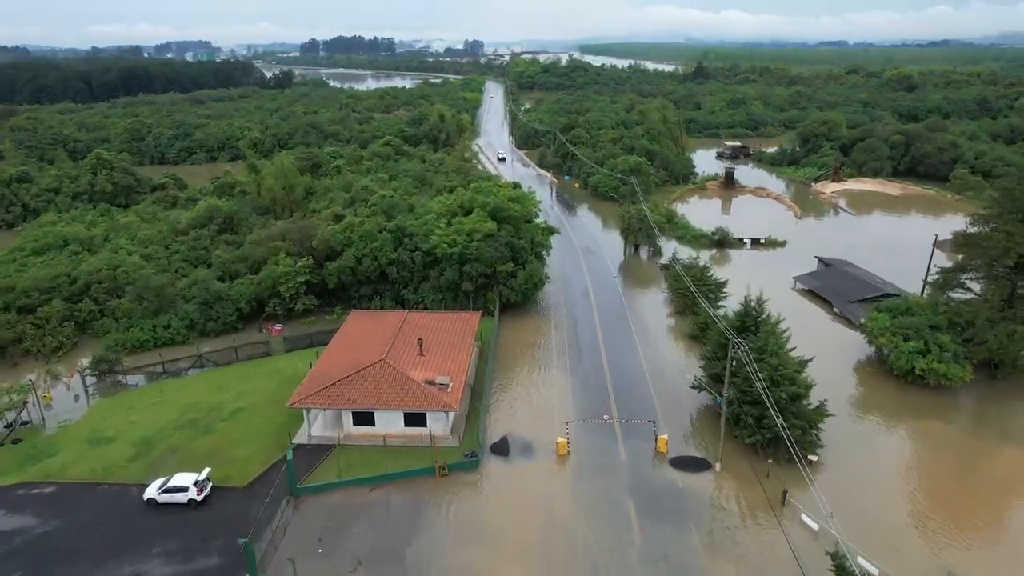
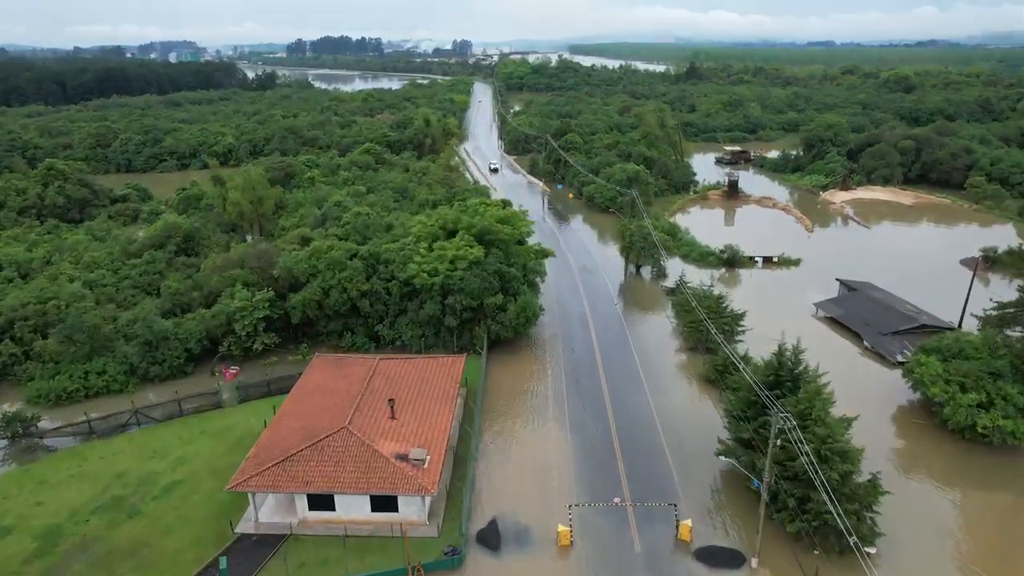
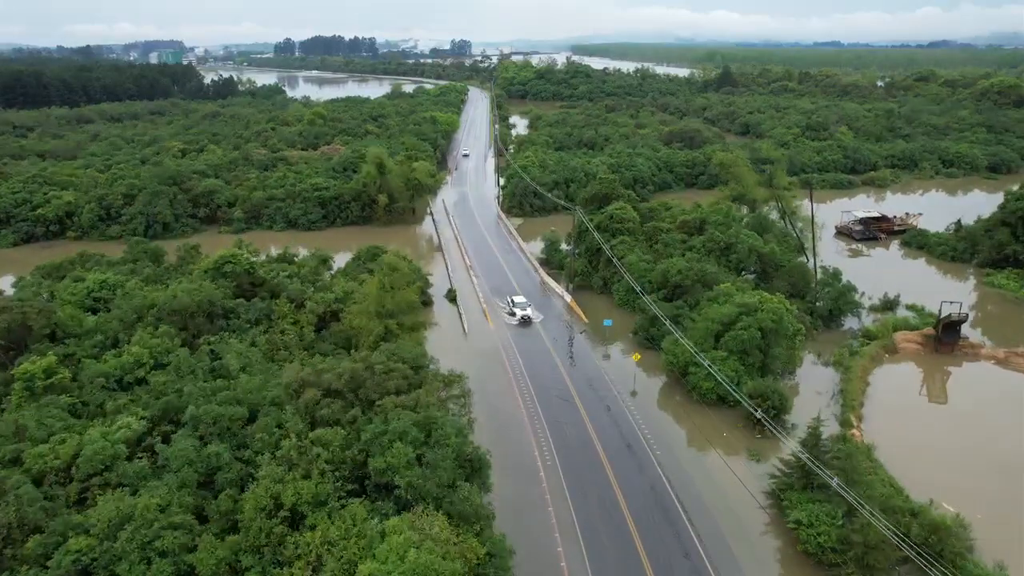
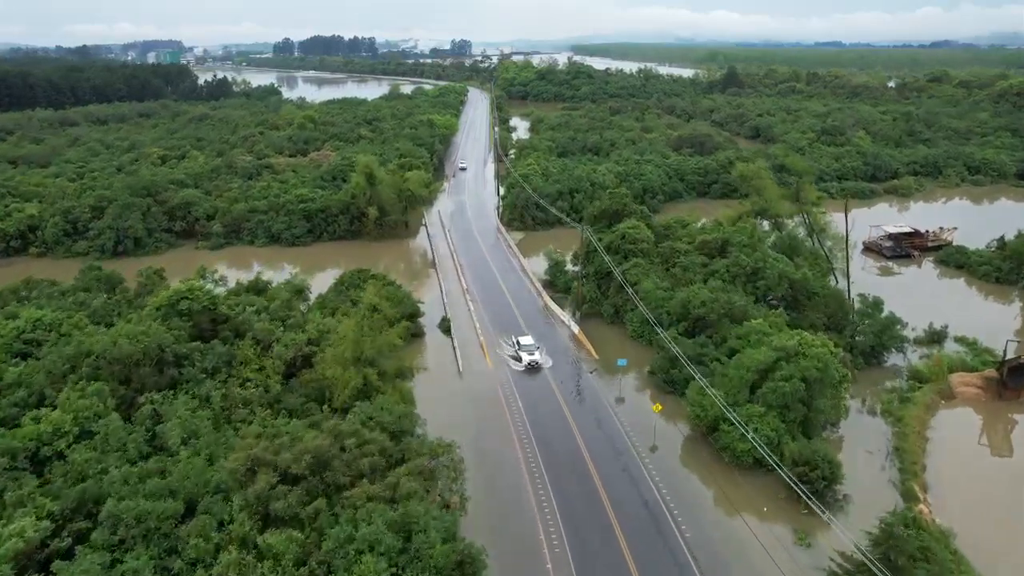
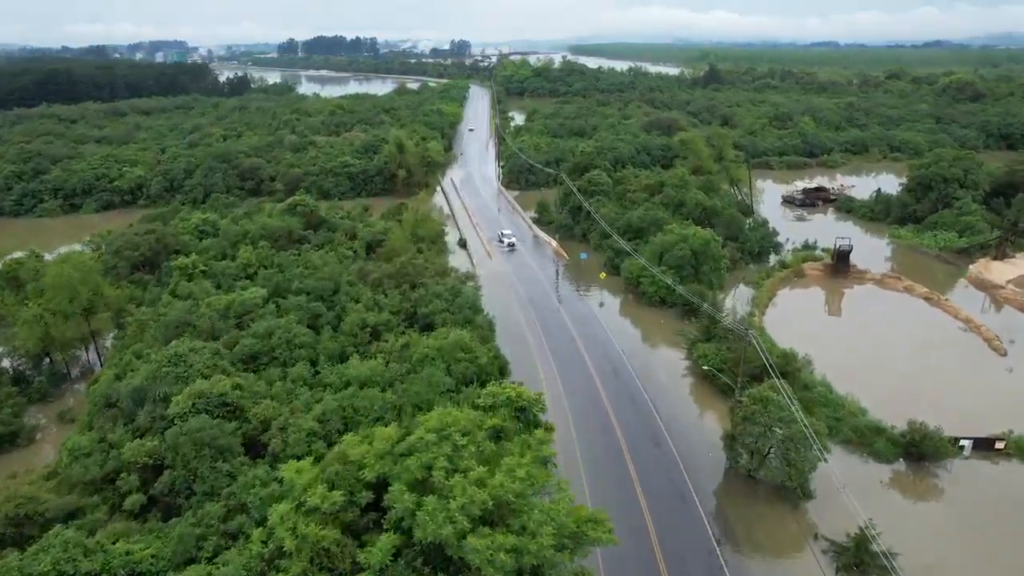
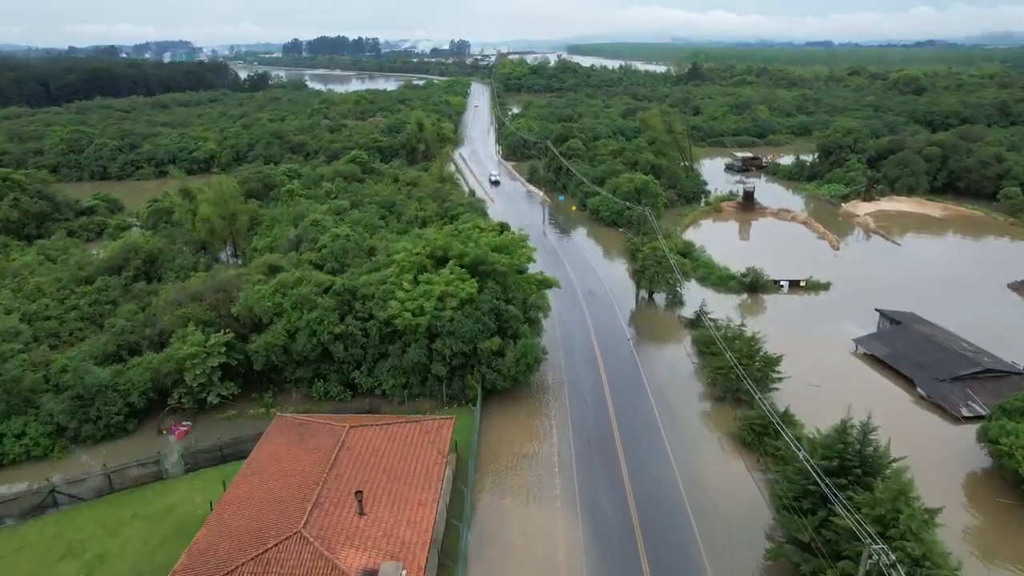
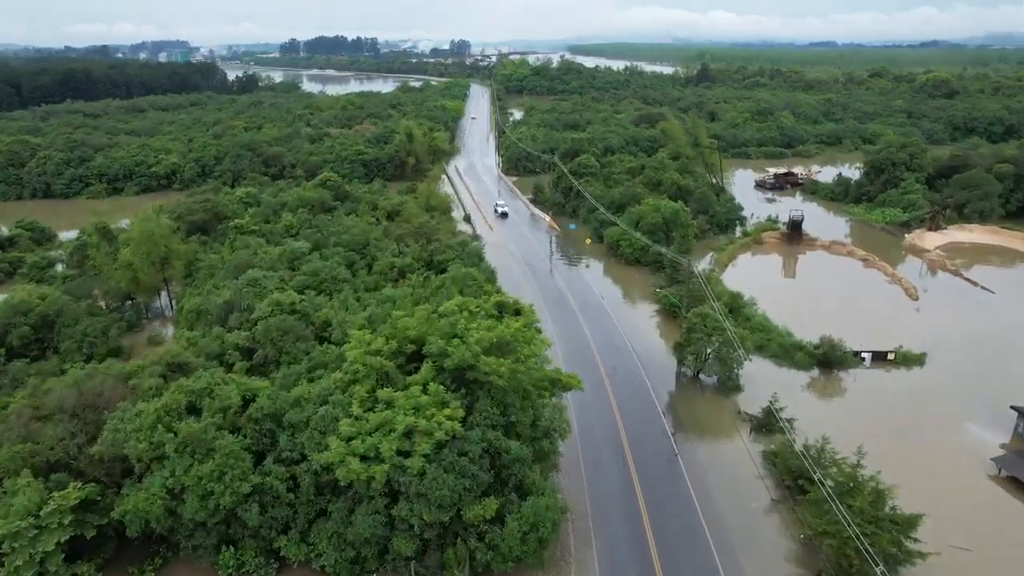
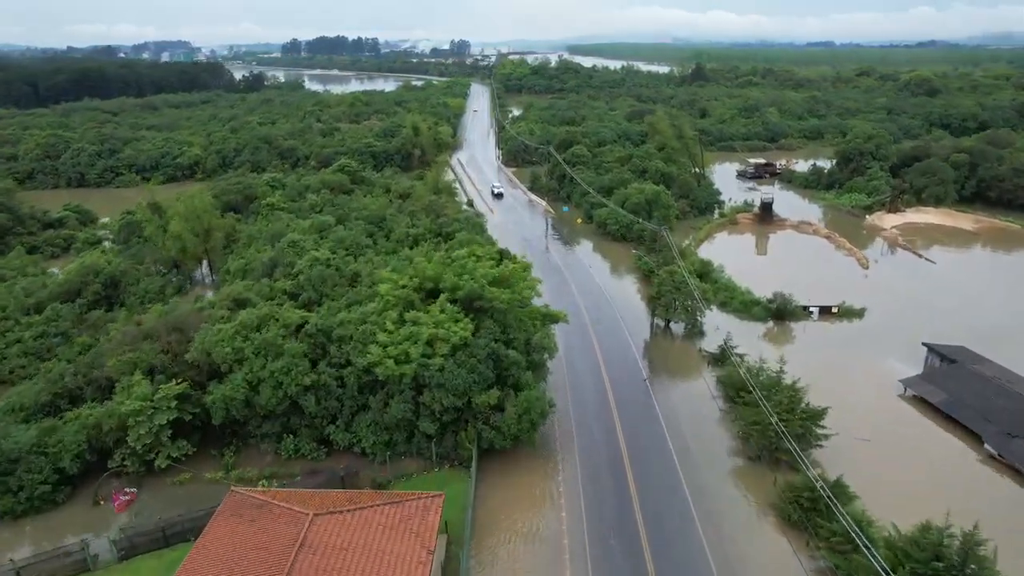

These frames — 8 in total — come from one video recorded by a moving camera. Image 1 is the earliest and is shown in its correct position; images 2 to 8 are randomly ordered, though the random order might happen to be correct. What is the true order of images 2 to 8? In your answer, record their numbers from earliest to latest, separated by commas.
2, 6, 8, 7, 5, 3, 4
